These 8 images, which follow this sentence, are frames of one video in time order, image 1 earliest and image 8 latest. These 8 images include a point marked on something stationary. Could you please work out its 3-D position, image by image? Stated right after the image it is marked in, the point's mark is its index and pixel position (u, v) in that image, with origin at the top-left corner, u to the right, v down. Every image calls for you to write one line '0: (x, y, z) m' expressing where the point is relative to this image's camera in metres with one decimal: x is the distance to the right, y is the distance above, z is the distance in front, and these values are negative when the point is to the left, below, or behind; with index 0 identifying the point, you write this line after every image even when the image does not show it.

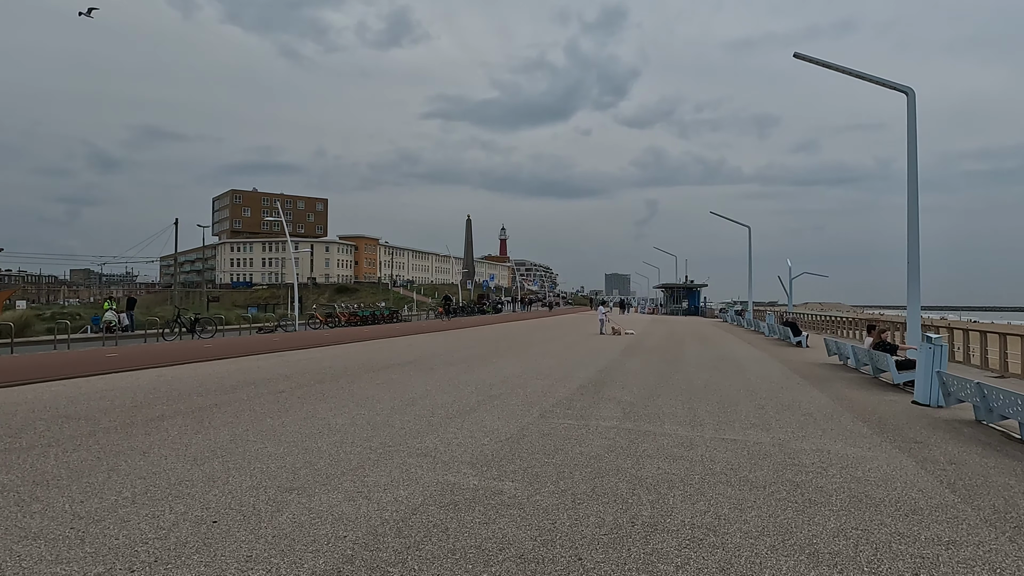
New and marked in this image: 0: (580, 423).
0: (+0.9, -1.8, +9.5) m
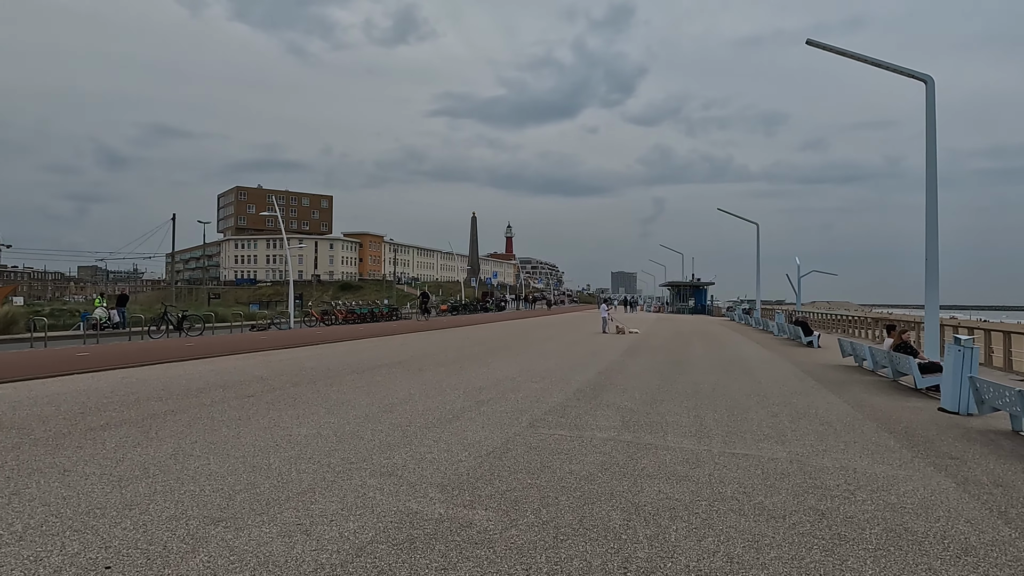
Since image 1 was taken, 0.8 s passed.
0: (+0.7, -1.8, +8.5) m
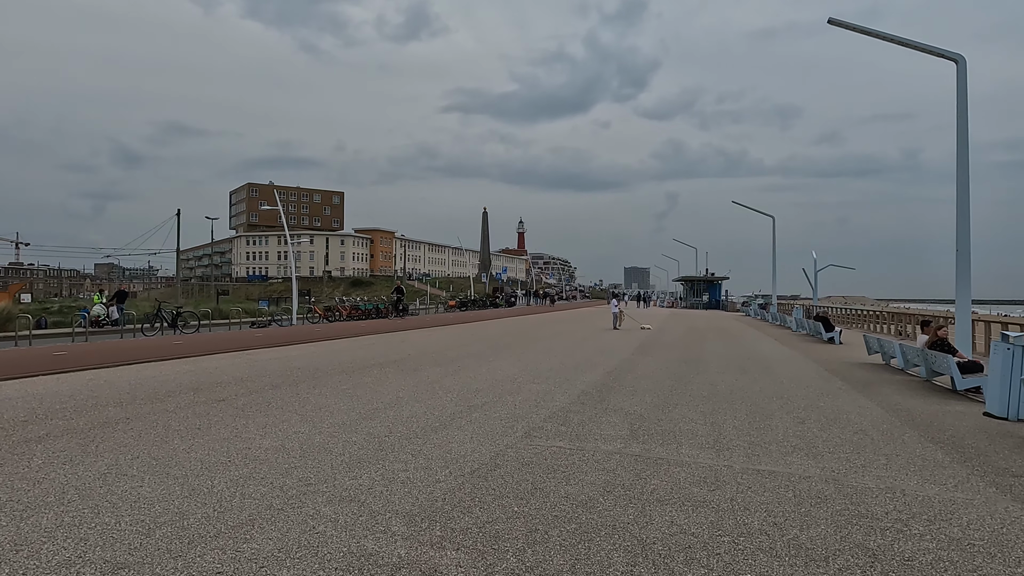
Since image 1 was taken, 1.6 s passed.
0: (+0.6, -1.7, +7.5) m
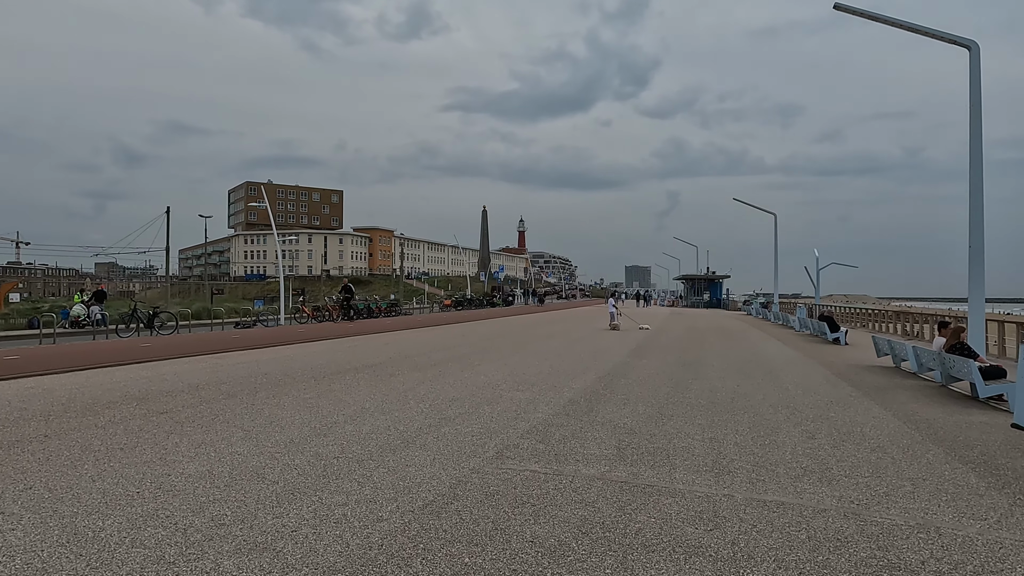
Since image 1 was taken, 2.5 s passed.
0: (+0.3, -1.7, +6.5) m
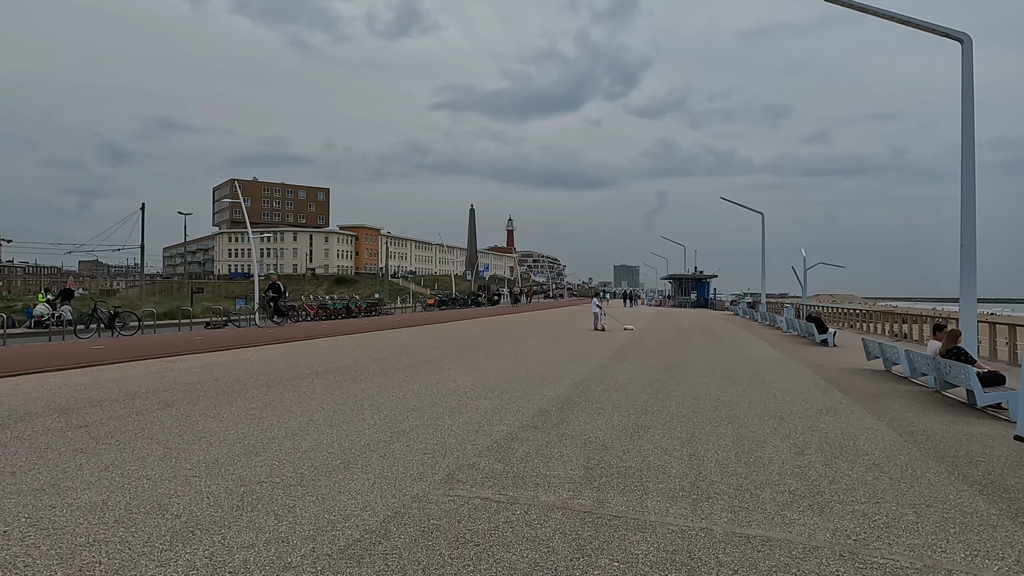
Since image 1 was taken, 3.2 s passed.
0: (-0.1, -1.7, +5.7) m
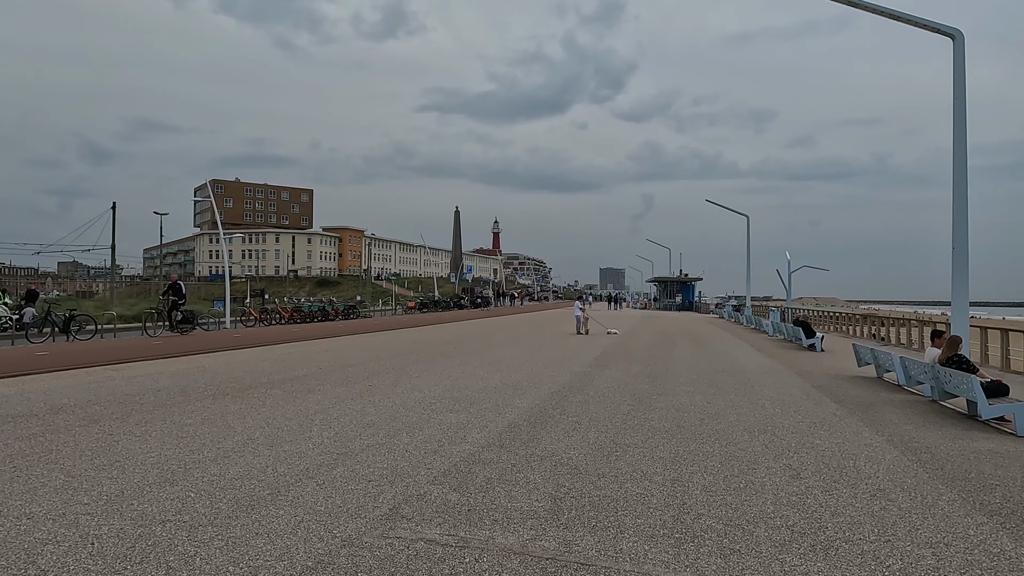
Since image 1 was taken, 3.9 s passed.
0: (-0.4, -1.7, +4.8) m
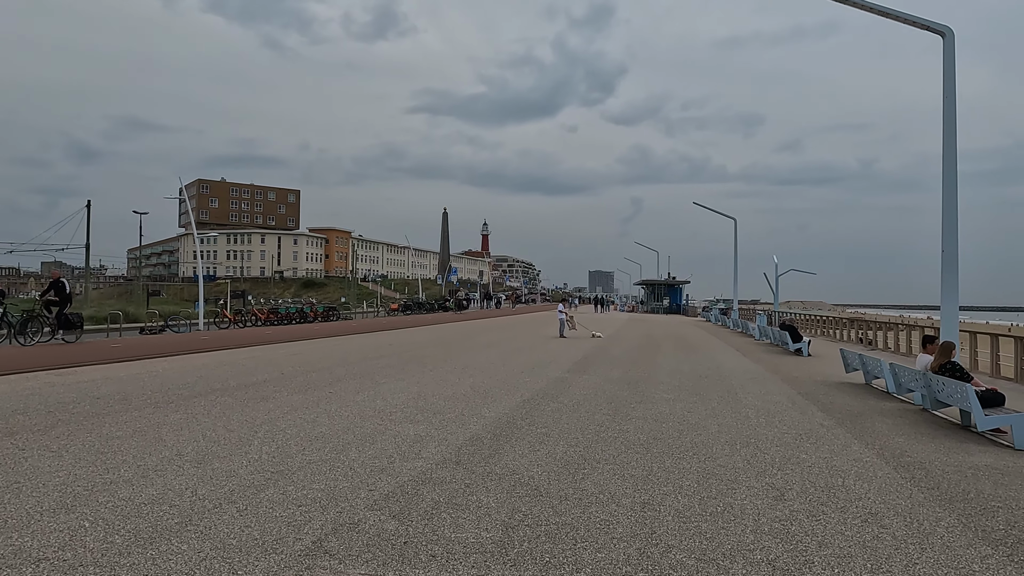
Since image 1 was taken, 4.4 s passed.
0: (-0.8, -1.7, +4.1) m
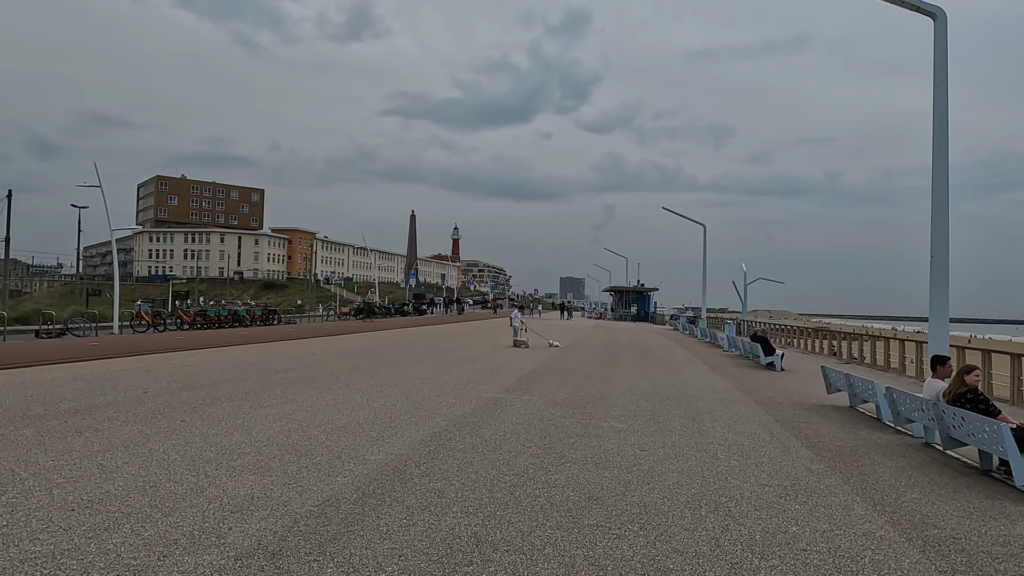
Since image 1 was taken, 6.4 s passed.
0: (-1.6, -1.6, +1.6) m
